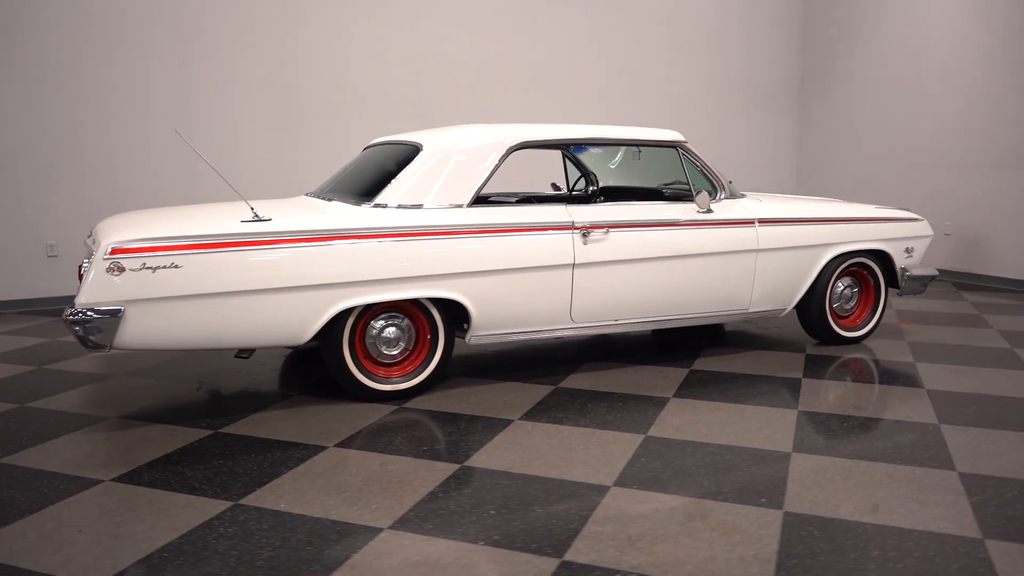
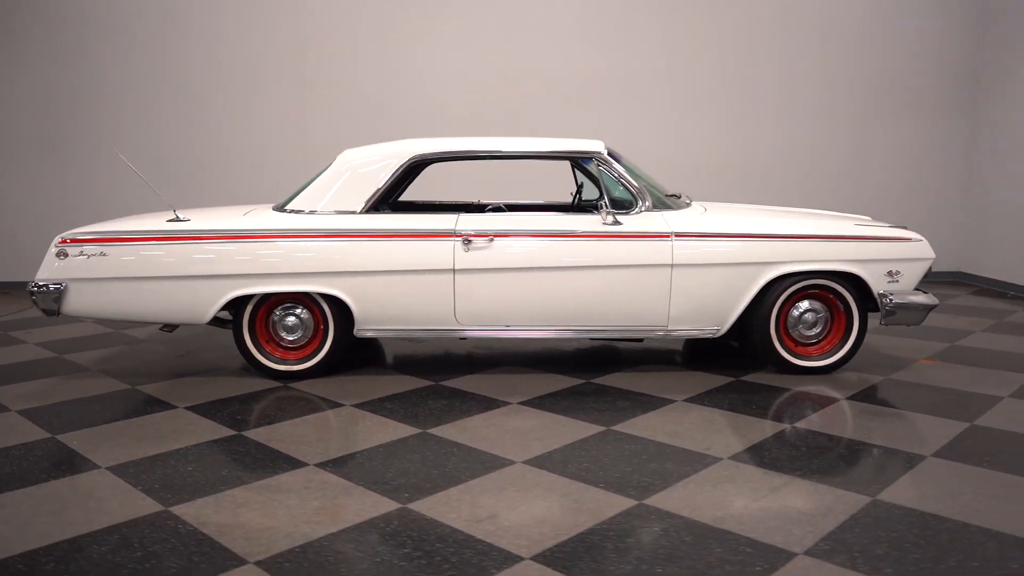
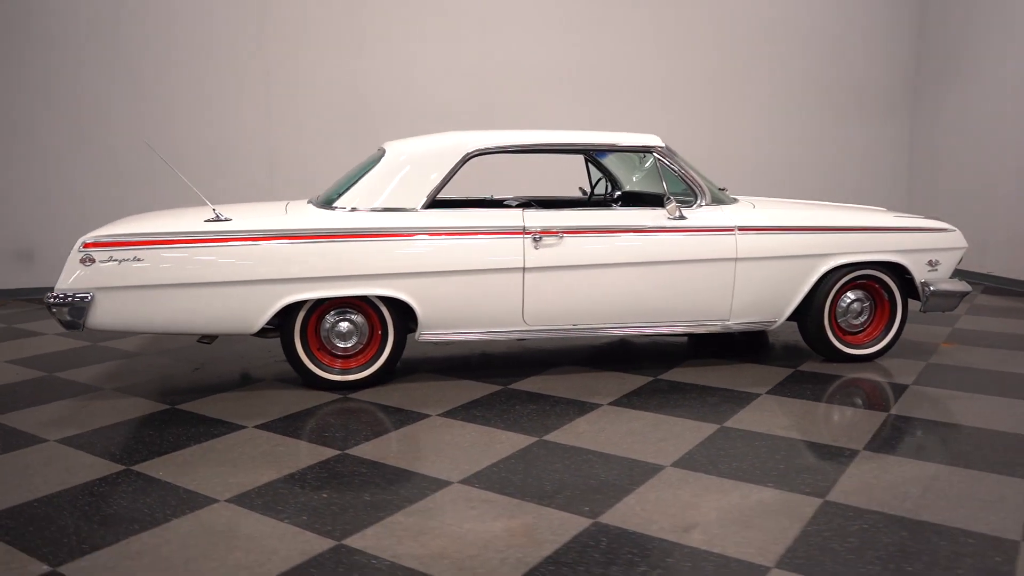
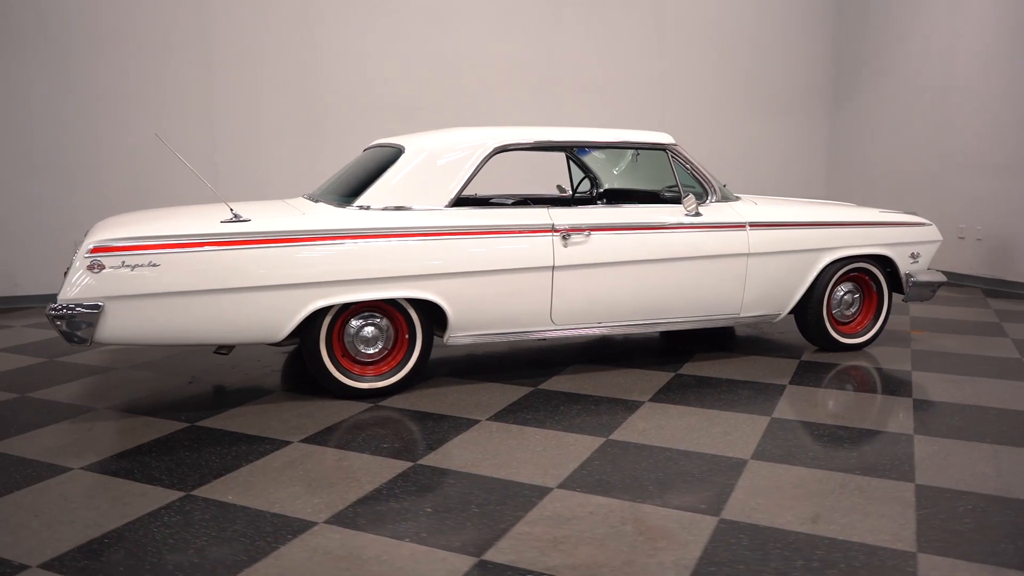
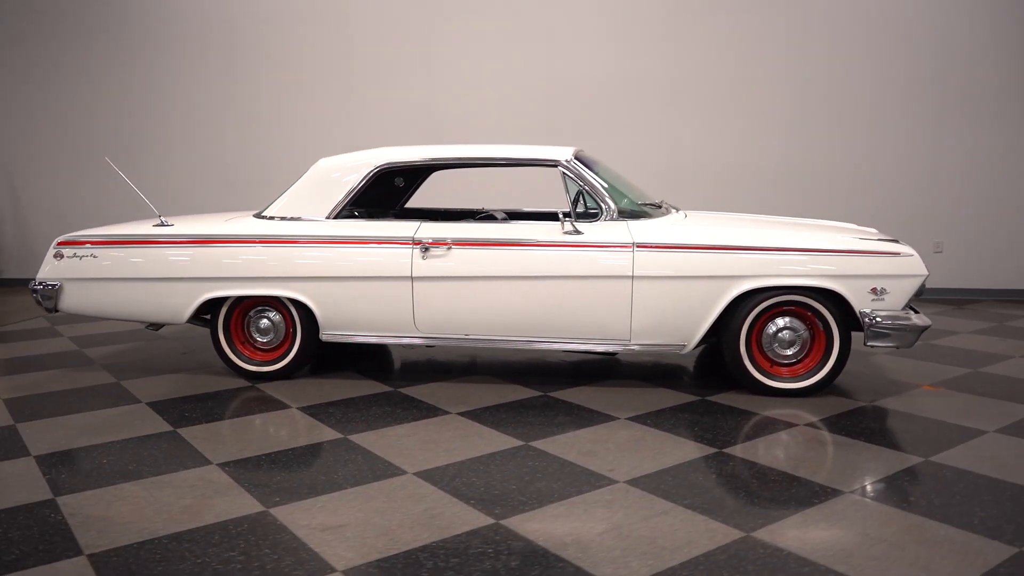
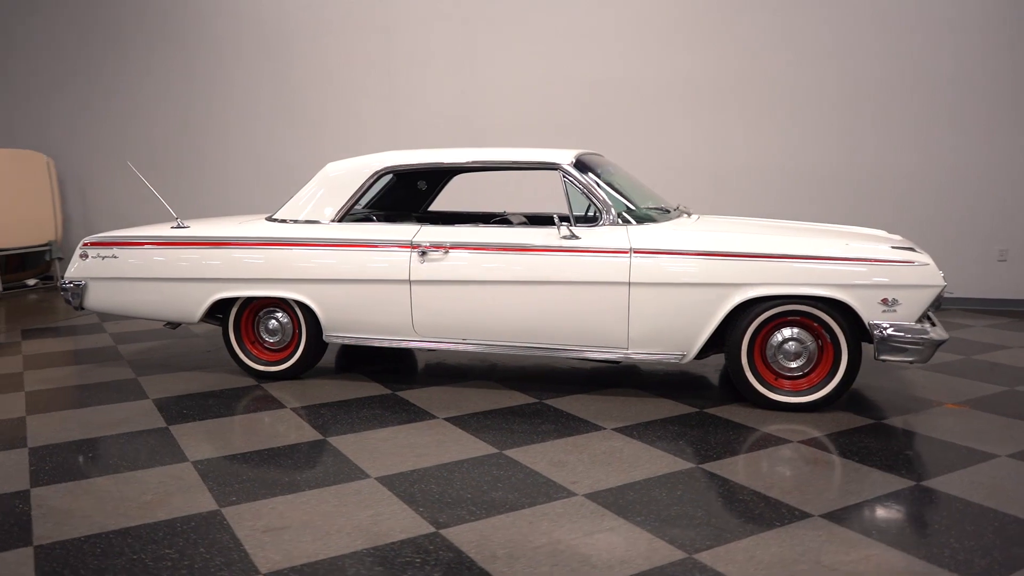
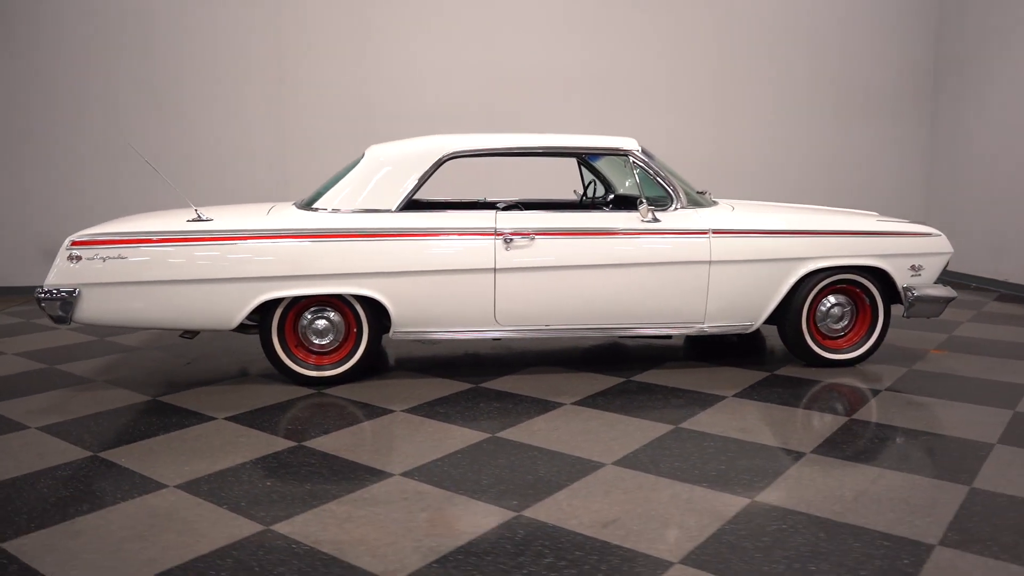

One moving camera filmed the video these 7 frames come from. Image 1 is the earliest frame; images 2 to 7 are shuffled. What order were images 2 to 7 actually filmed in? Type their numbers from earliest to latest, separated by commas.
4, 3, 7, 2, 5, 6
